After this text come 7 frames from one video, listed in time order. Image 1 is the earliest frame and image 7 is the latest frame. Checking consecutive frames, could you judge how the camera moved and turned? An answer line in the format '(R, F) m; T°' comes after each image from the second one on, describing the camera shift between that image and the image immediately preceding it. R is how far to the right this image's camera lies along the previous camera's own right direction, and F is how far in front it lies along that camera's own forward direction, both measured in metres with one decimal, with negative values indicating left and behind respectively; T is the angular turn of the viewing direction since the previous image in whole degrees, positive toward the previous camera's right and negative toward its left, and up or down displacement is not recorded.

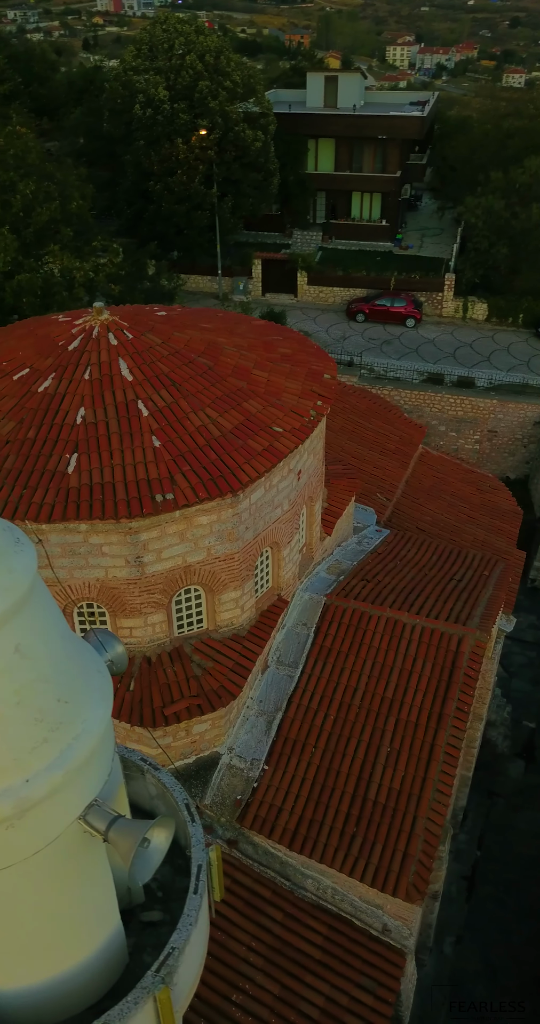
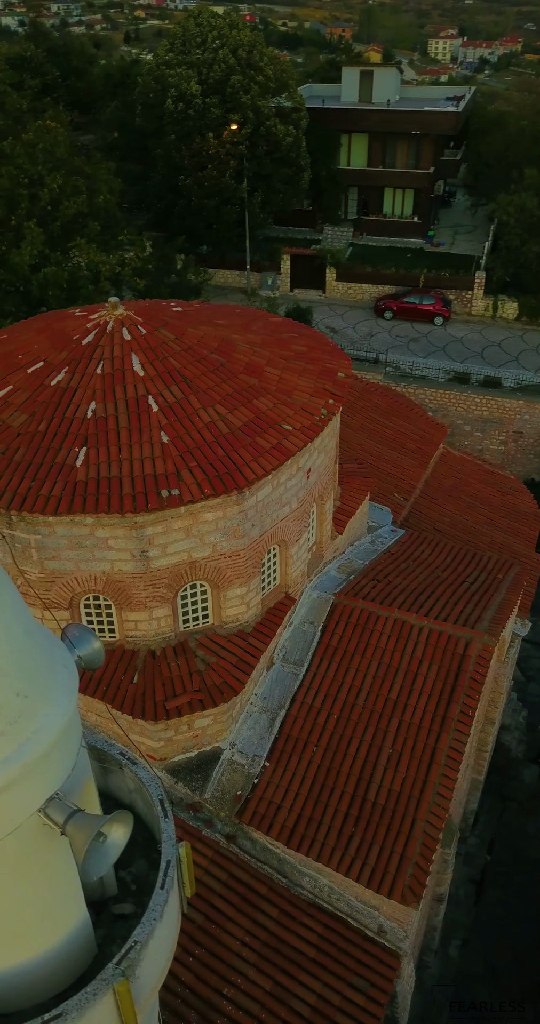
(+0.3, 0.0) m; -2°
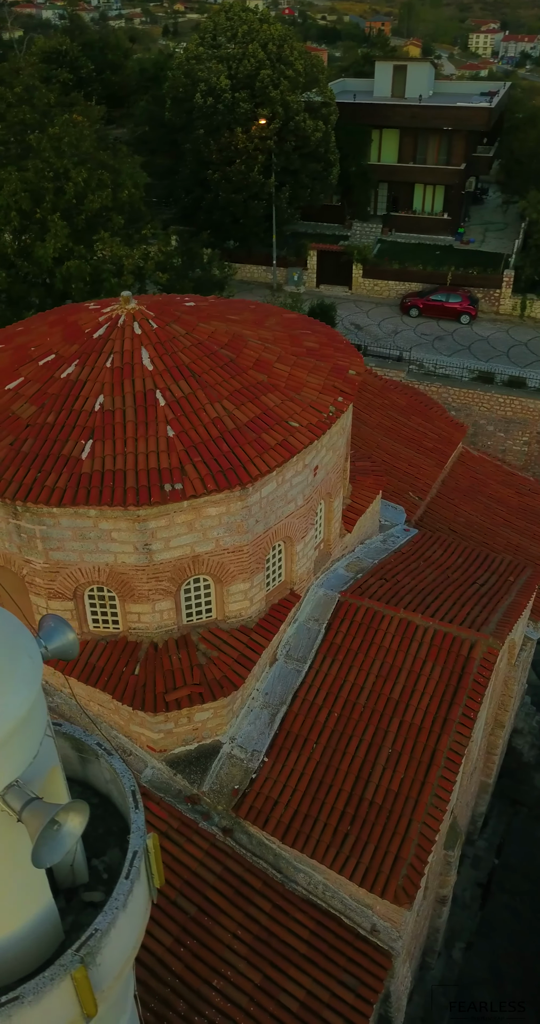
(+0.3, 0.0) m; -2°
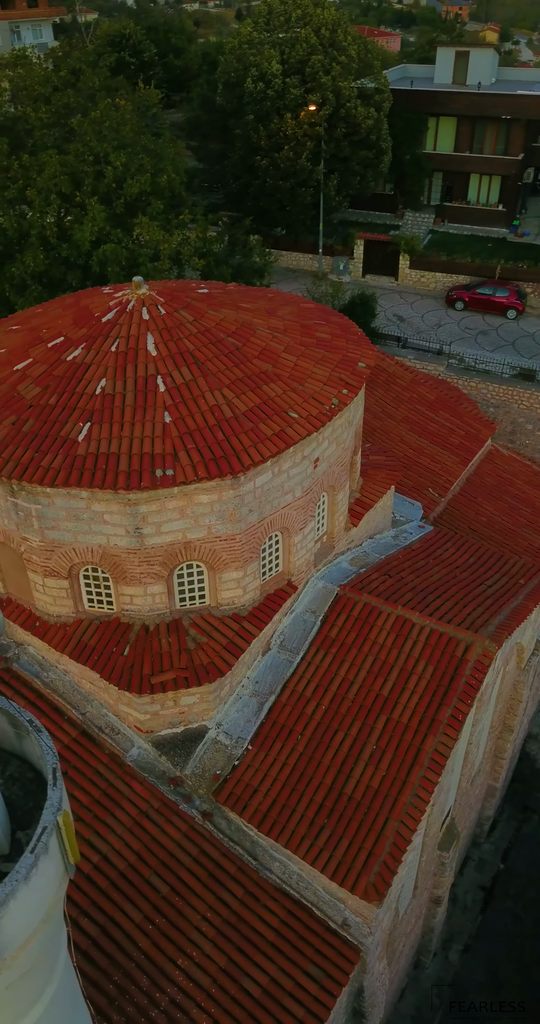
(+0.9, 0.0) m; -4°
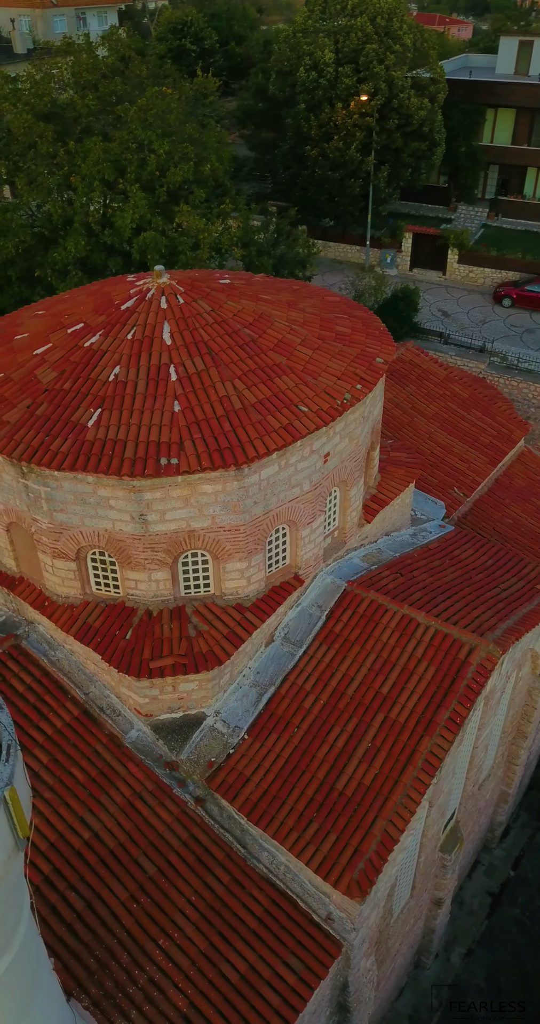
(+0.7, 0.0) m; -4°
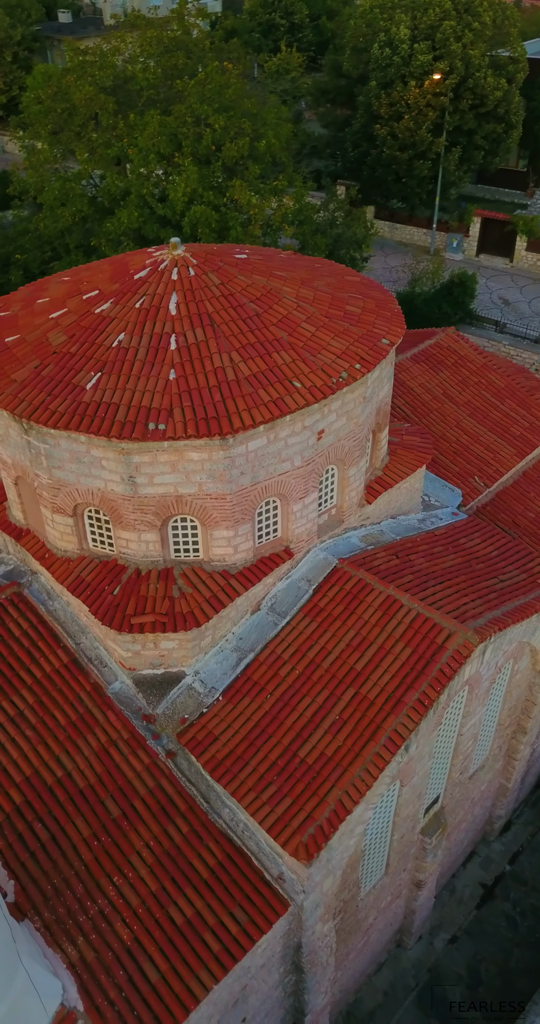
(+1.4, -0.2) m; -6°
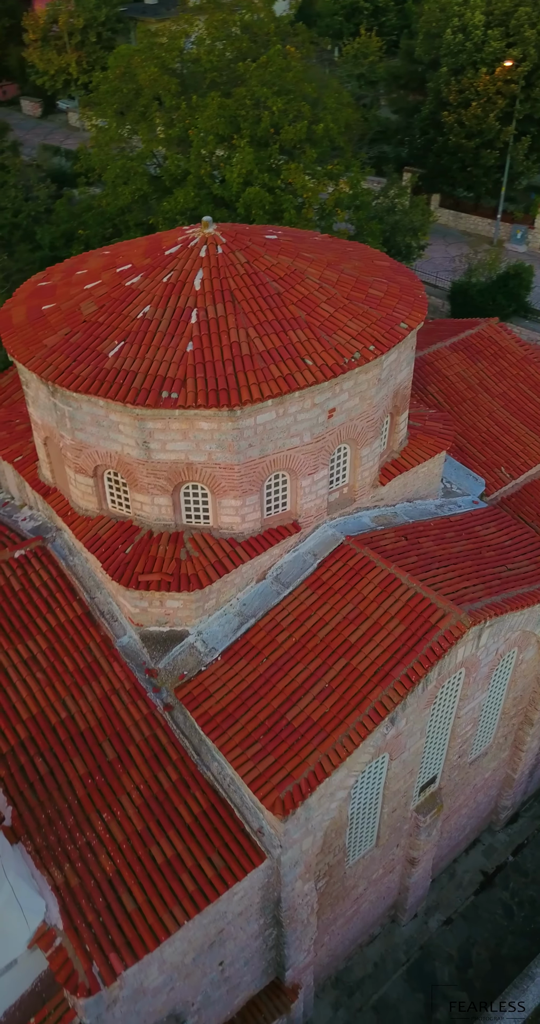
(+1.0, -0.4) m; -5°
